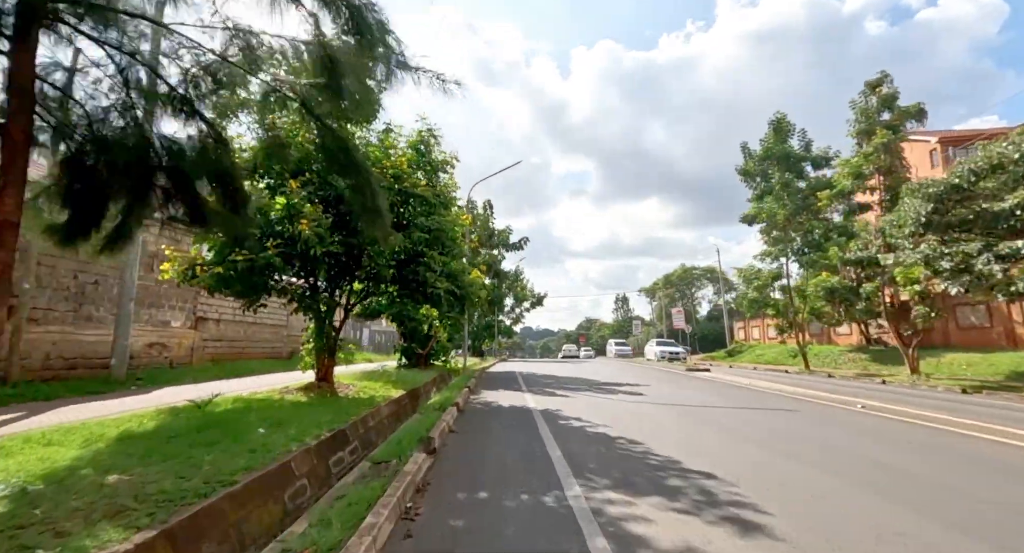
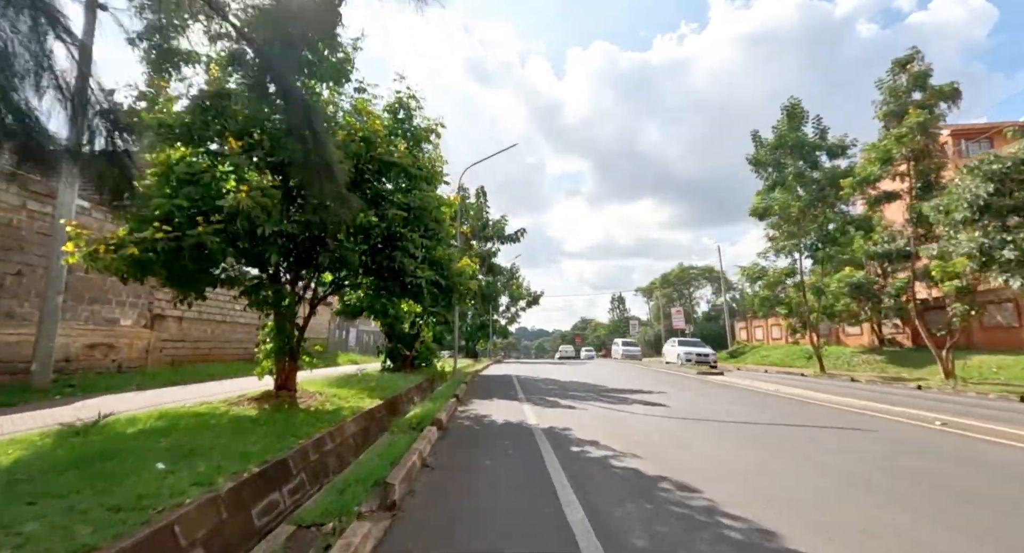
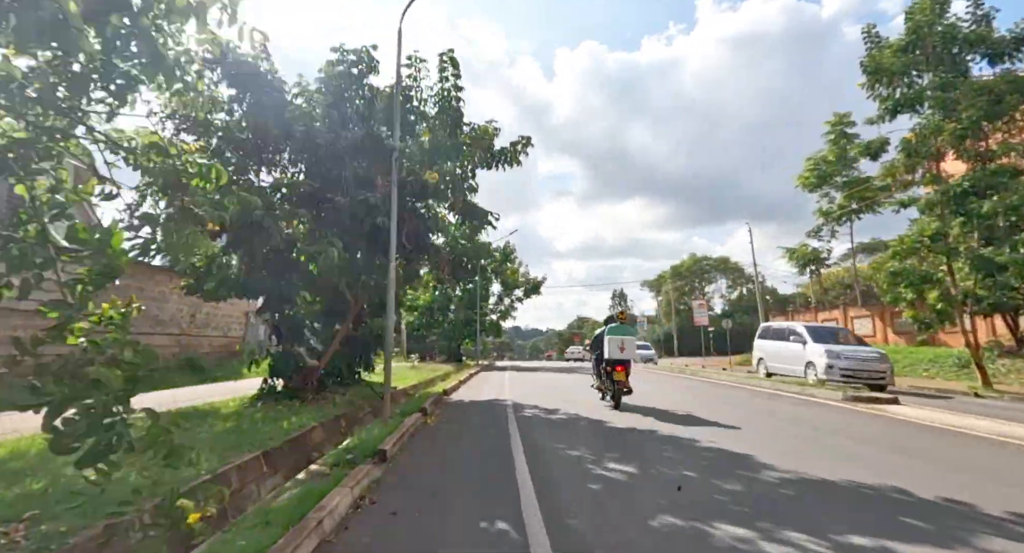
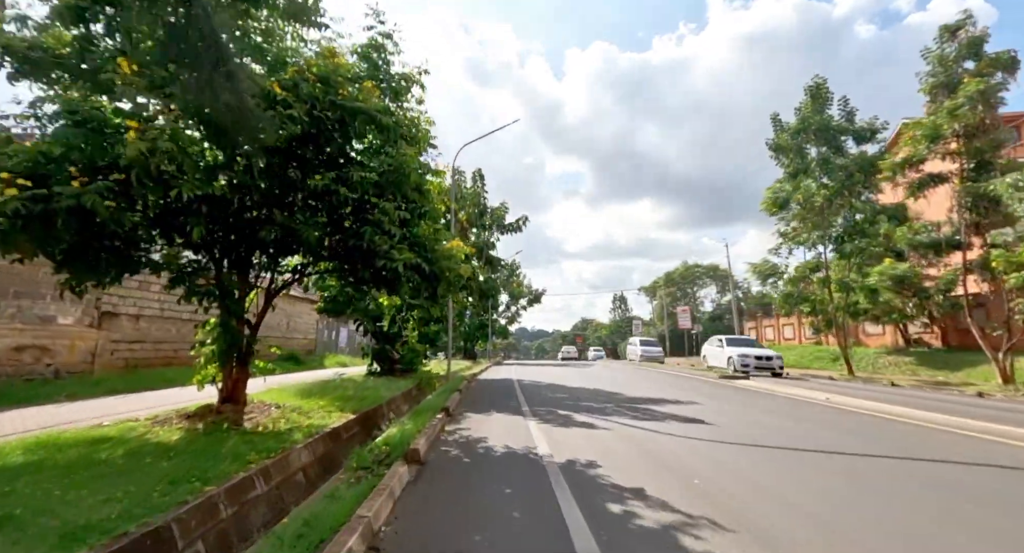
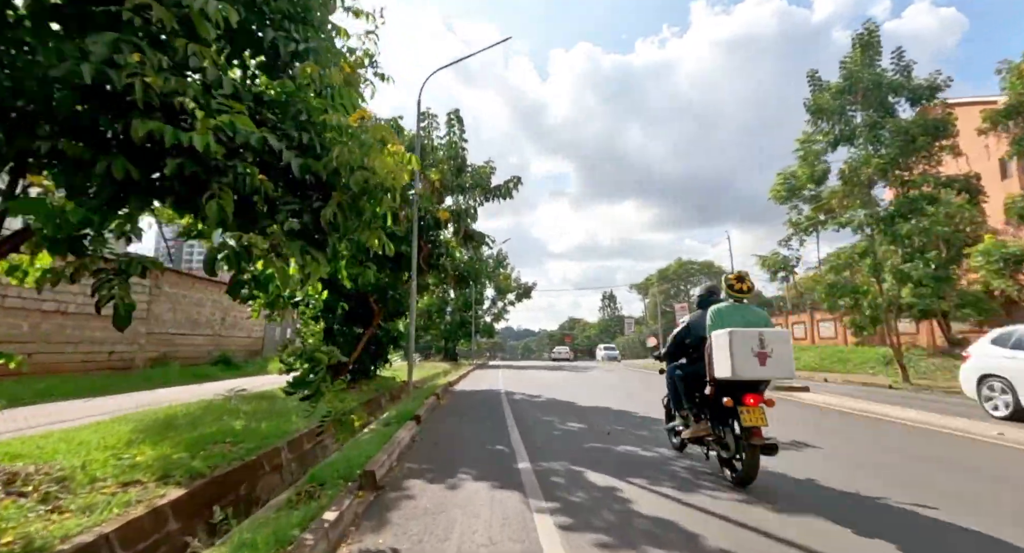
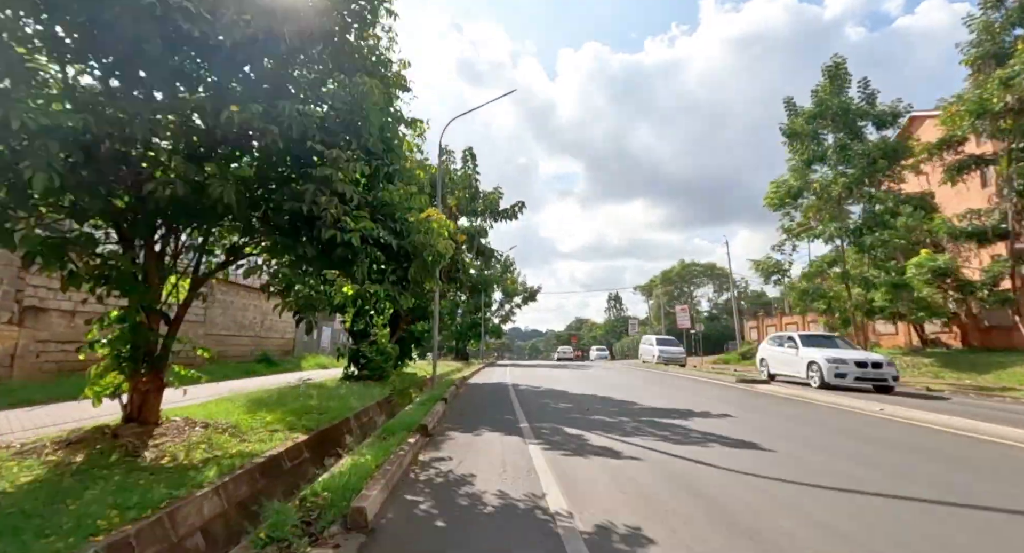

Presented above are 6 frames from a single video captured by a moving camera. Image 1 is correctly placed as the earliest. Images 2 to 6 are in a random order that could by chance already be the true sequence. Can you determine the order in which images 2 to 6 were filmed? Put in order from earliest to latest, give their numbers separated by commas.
2, 4, 6, 5, 3
